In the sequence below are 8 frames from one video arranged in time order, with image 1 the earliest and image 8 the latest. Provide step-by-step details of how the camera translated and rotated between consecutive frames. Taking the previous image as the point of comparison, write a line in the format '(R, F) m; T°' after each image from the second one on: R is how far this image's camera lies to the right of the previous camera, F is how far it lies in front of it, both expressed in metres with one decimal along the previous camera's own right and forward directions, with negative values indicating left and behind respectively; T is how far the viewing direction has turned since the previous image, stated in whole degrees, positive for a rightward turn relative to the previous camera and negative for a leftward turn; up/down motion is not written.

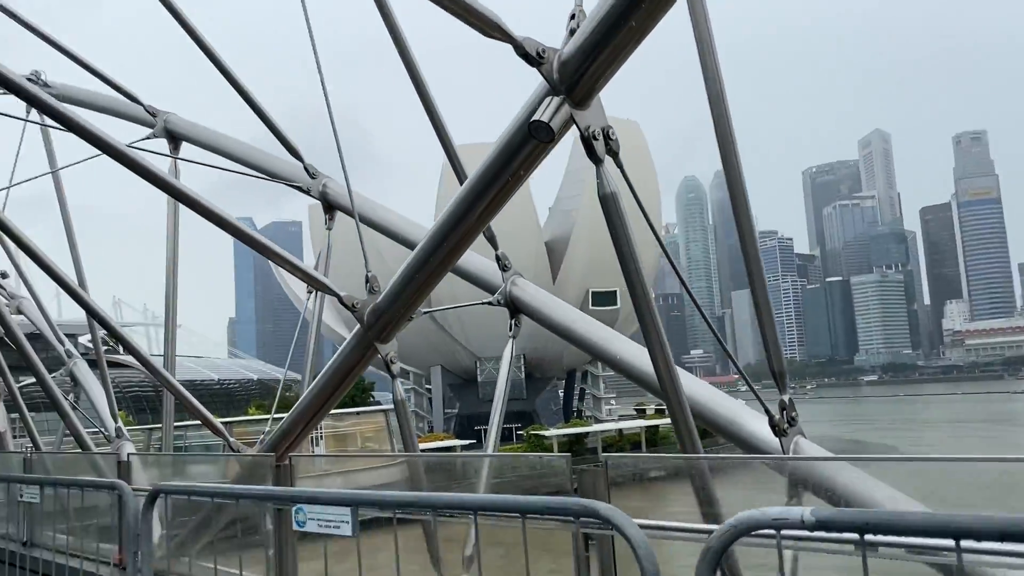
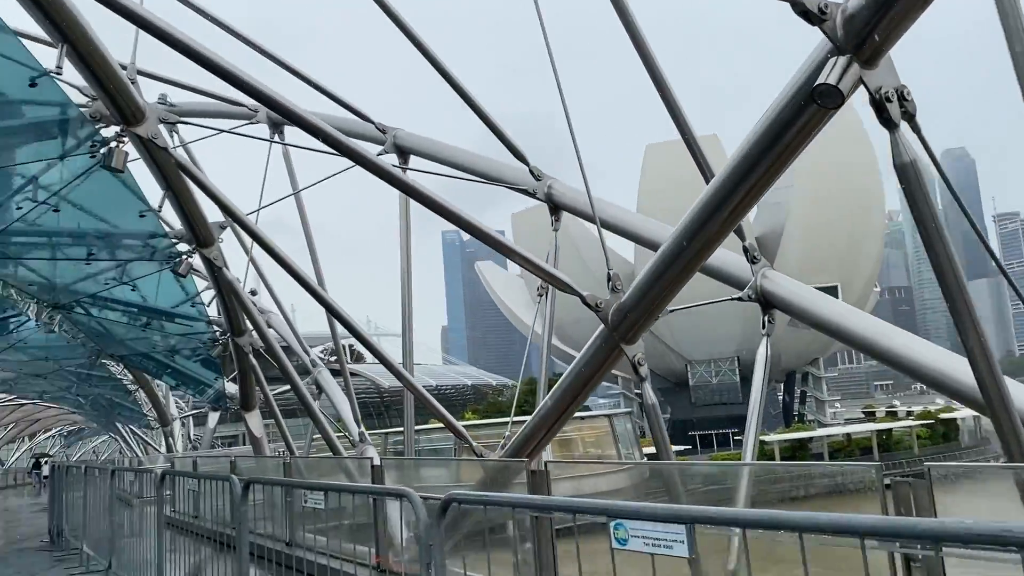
(-0.5, +0.4) m; -13°
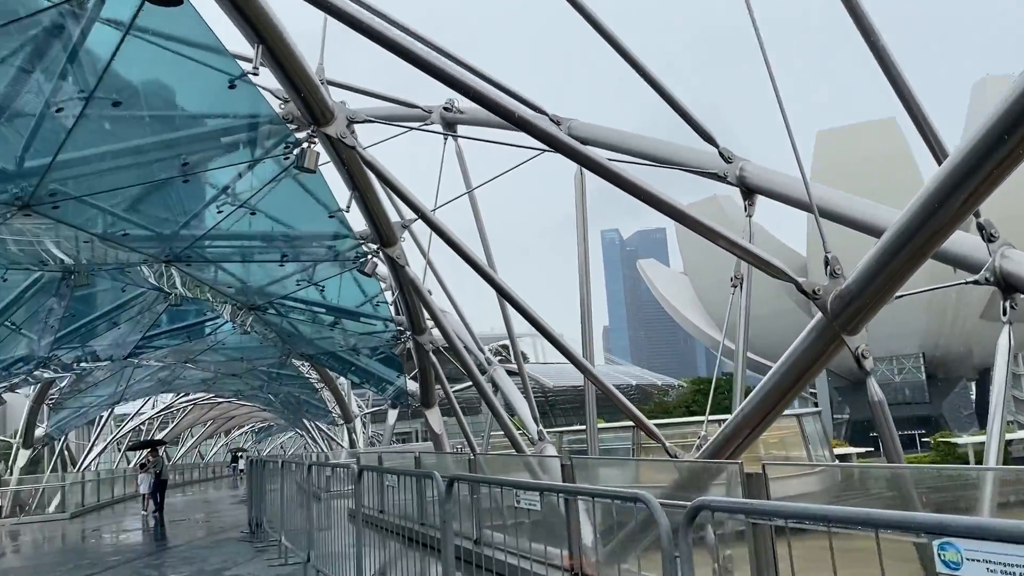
(-0.4, +0.5) m; -10°
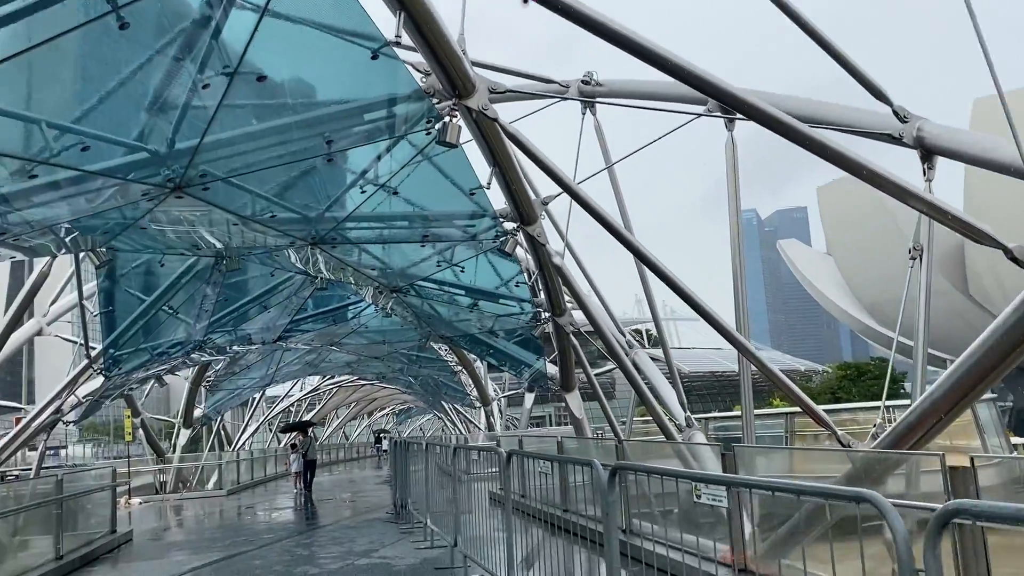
(-0.3, +0.6) m; -9°
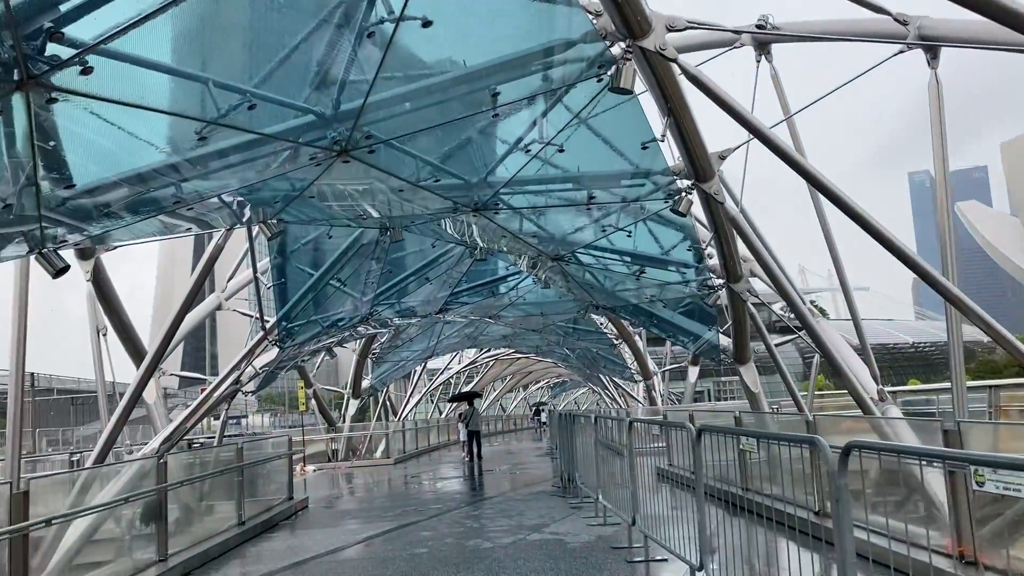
(-0.4, +0.8) m; -10°
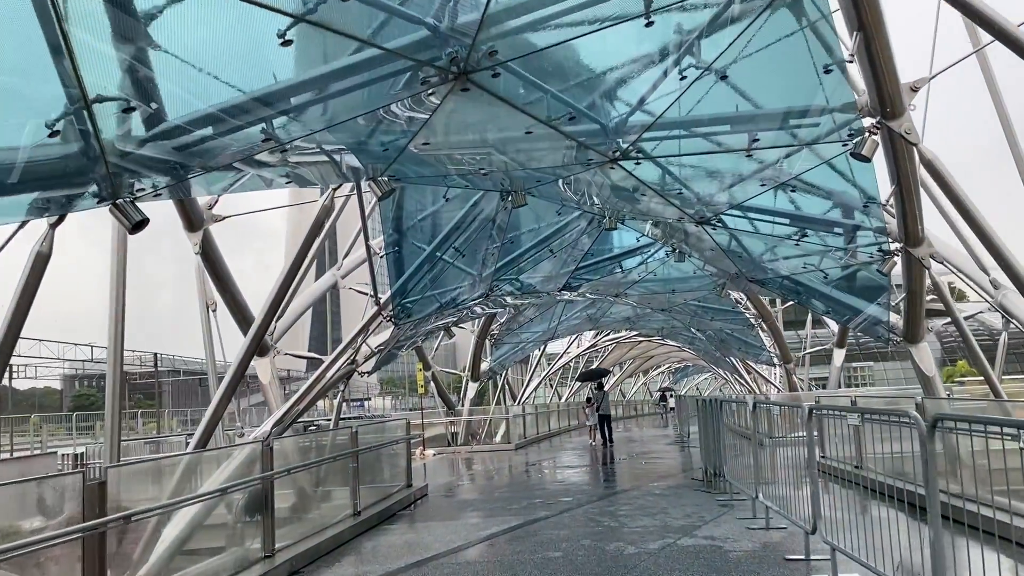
(-0.4, +1.9) m; -7°
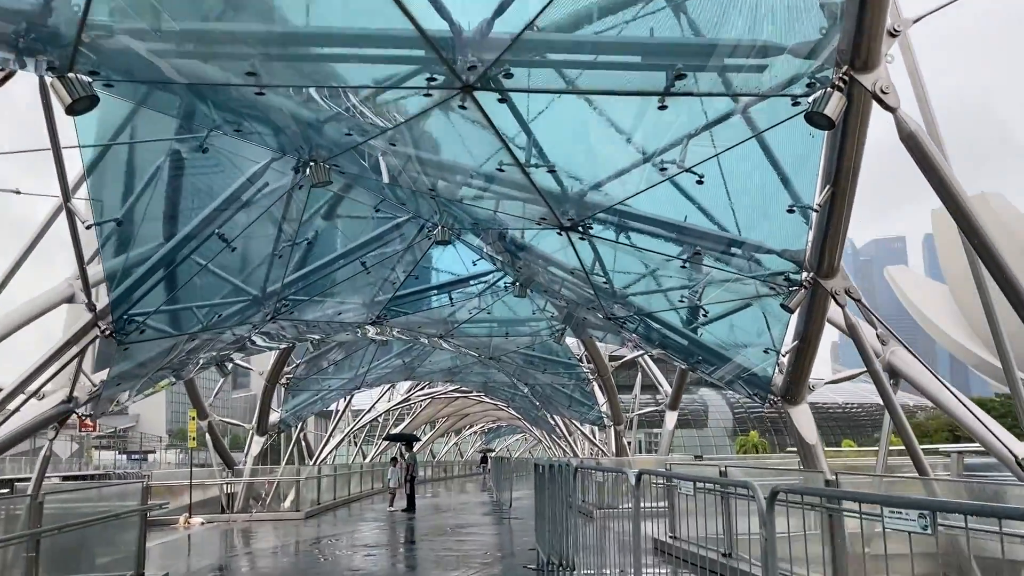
(+0.3, +4.5) m; +12°
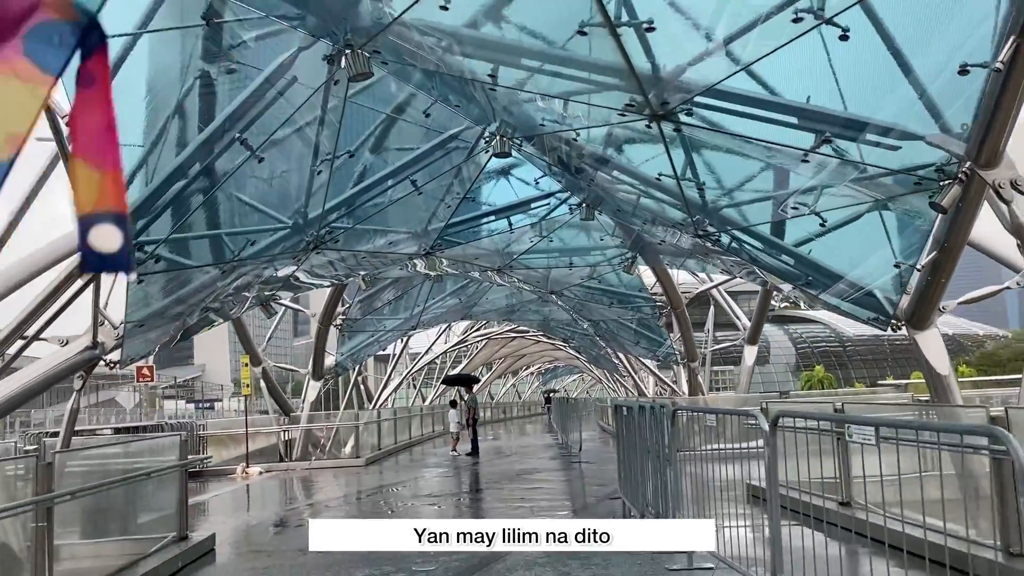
(-0.4, +2.0) m; -3°
